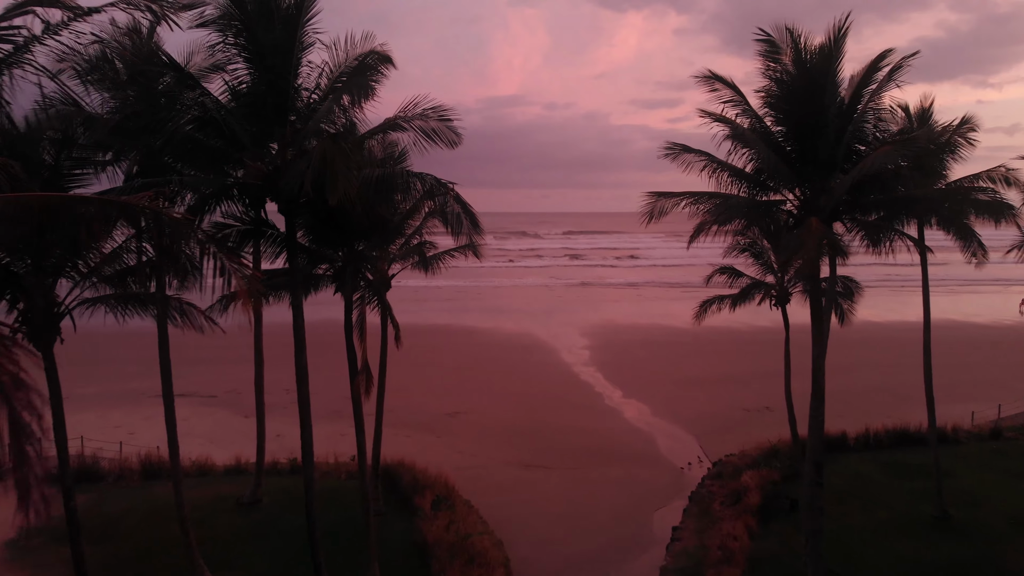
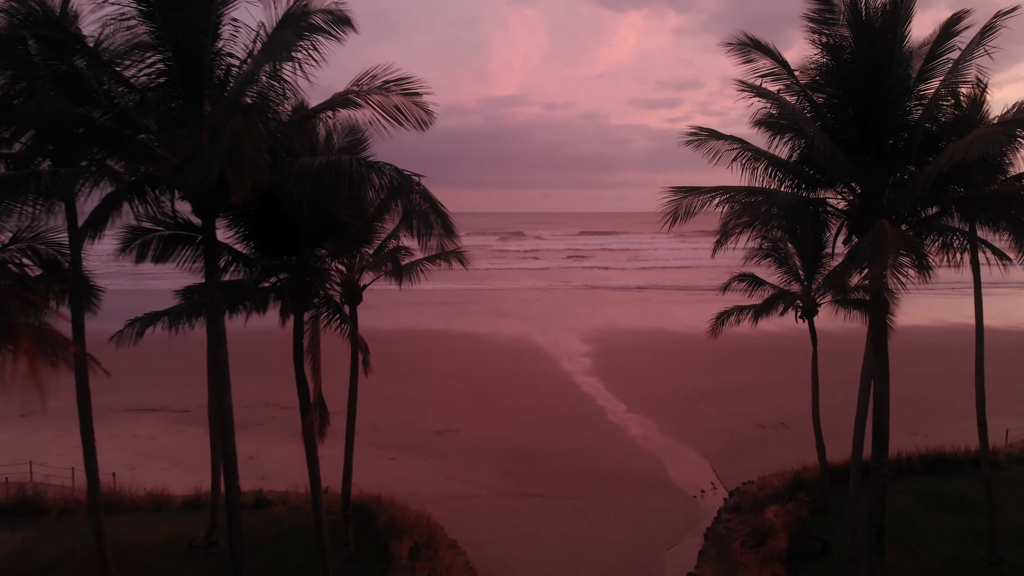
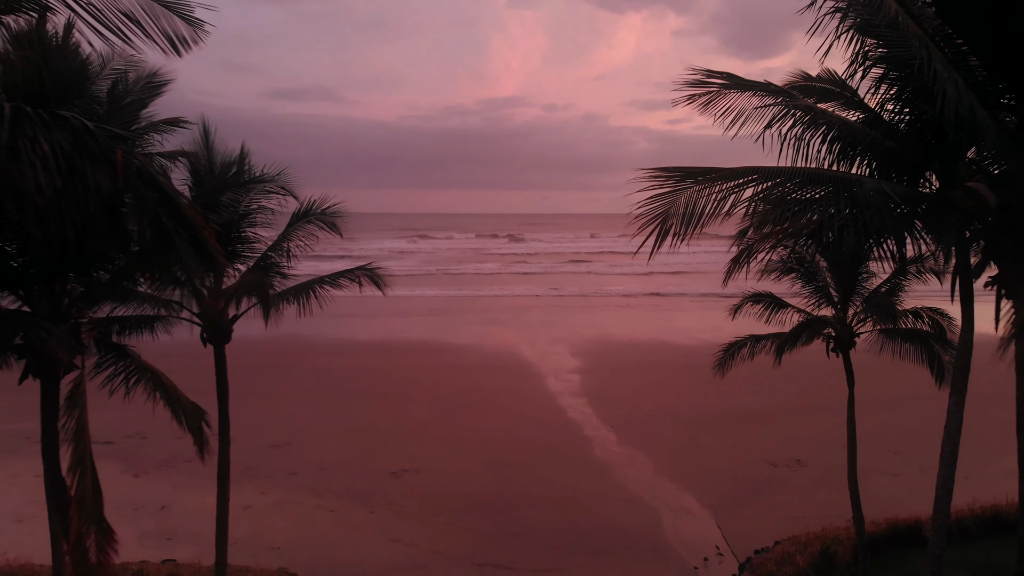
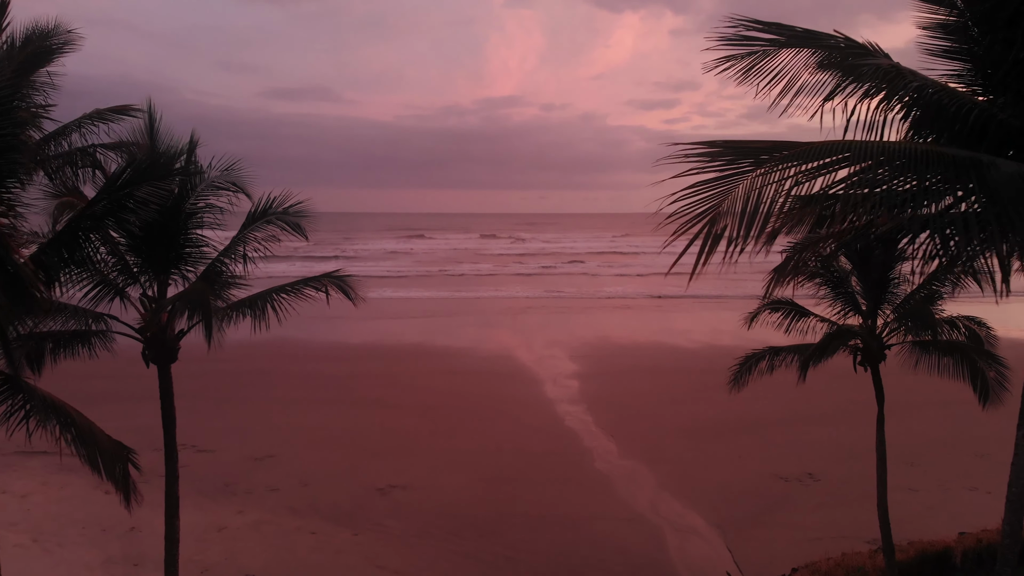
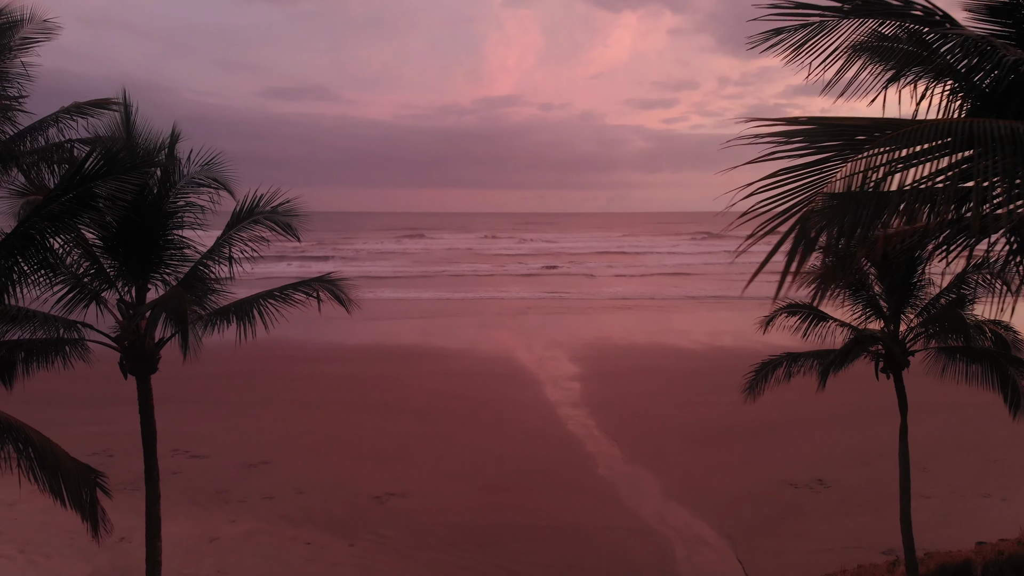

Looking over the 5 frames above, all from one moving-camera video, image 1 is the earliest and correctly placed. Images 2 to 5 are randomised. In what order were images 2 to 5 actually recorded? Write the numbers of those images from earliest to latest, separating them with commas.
2, 3, 4, 5
